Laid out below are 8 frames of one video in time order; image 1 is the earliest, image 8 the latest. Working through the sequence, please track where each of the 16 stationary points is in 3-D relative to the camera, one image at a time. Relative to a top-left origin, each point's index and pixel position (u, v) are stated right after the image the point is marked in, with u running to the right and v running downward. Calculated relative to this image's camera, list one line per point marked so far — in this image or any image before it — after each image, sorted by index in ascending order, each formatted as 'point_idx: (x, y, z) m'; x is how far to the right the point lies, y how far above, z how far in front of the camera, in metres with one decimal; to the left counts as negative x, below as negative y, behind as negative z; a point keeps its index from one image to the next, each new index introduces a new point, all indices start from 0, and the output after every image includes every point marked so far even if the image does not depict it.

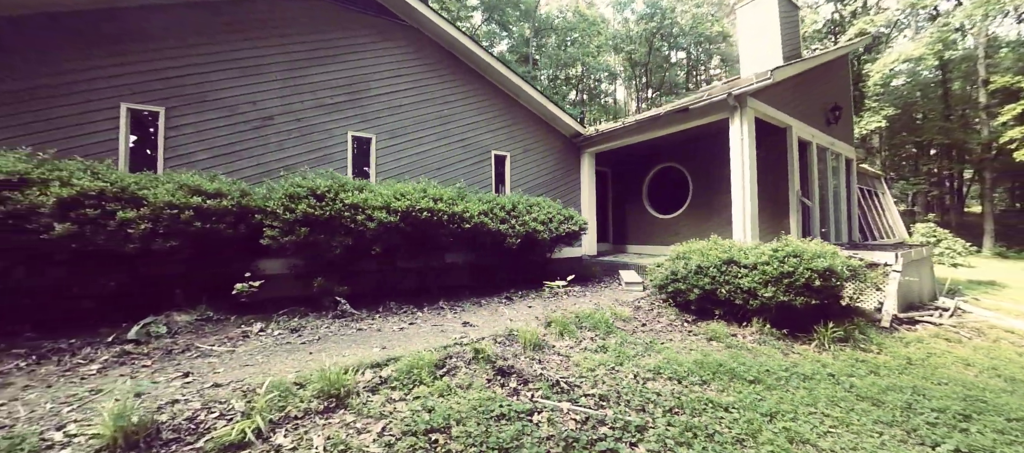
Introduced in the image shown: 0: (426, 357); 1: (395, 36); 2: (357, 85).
0: (-0.6, -1.0, +2.8) m
1: (-2.0, +3.5, +6.5) m
2: (-2.5, +2.4, +6.0) m
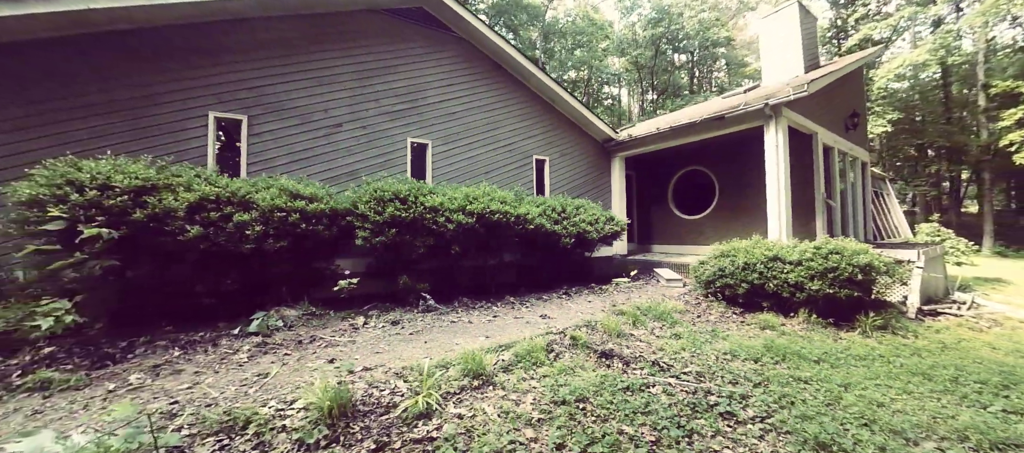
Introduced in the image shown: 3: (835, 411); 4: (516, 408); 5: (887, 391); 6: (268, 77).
0: (+0.2, -1.0, +3.2) m
1: (-1.2, +3.5, +6.8) m
2: (-1.7, +2.4, +6.4) m
3: (+2.2, -1.2, +2.4) m
4: (+0.1, -1.2, +2.3) m
5: (+2.9, -1.2, +2.7) m
6: (-3.6, +2.3, +5.3) m
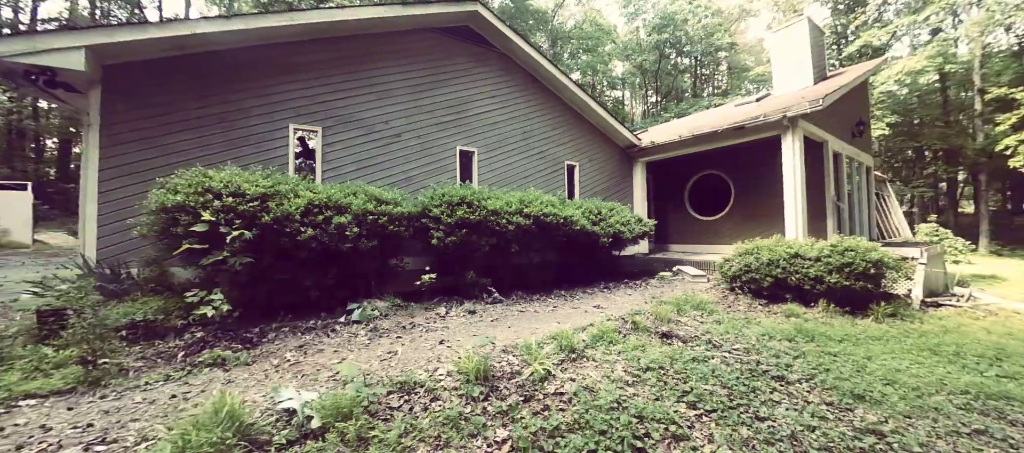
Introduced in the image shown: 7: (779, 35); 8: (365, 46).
0: (+1.0, -1.1, +3.8) m
1: (-0.5, +3.5, +7.4) m
2: (-1.0, +2.4, +7.0) m
3: (+3.0, -1.3, +3.0) m
4: (+0.8, -1.2, +2.8) m
5: (+3.7, -1.3, +3.3) m
6: (-2.9, +2.2, +5.8) m
7: (+7.1, +5.1, +9.3) m
8: (-2.5, +3.1, +6.1) m
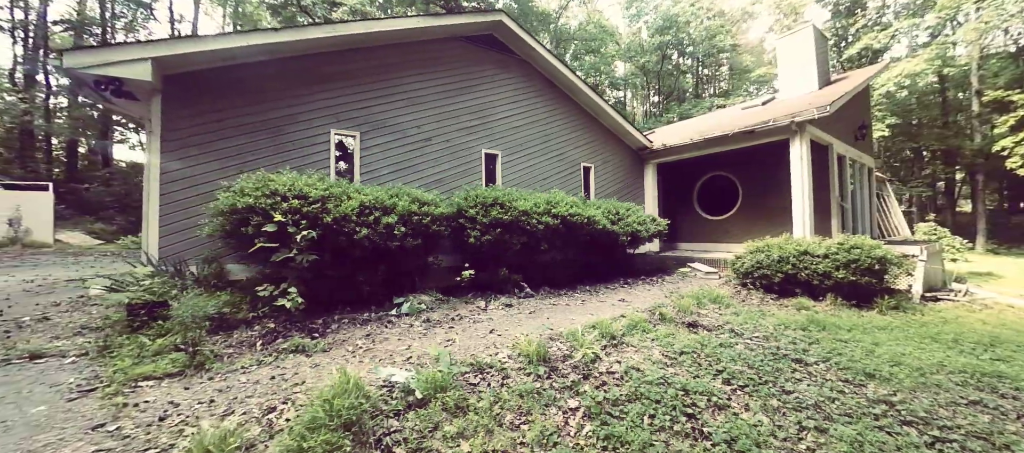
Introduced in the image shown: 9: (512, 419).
0: (+1.4, -1.1, +4.1) m
1: (0.0, +3.5, +7.8) m
2: (-0.5, +2.4, +7.3) m
3: (+3.5, -1.3, +3.4) m
4: (+1.3, -1.2, +3.2) m
5: (+4.1, -1.3, +3.7) m
6: (-2.4, +2.2, +6.2) m
7: (+7.5, +5.1, +9.7) m
8: (-2.0, +3.1, +6.4) m
9: (0.0, -1.2, +2.2) m
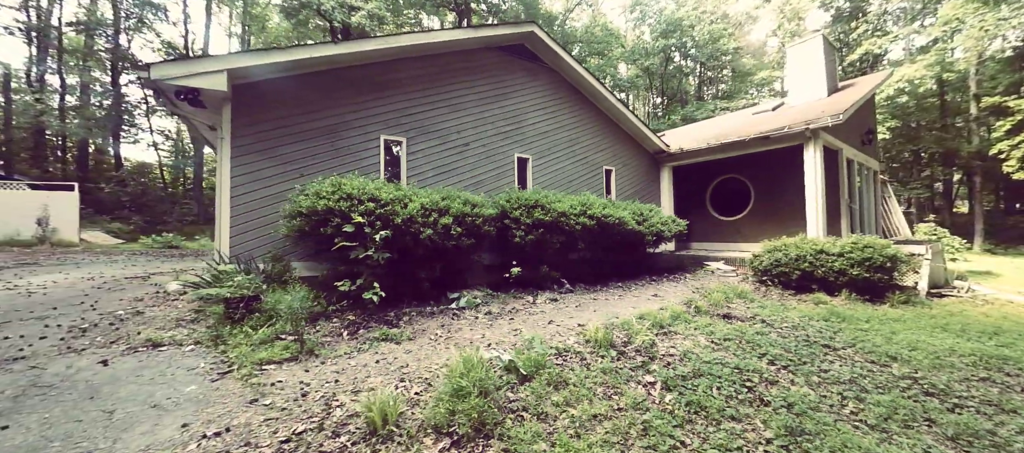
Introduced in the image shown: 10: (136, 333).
0: (+2.1, -1.1, +4.6) m
1: (+0.6, +3.5, +8.2) m
2: (+0.1, +2.4, +7.7) m
3: (+4.1, -1.3, +3.8) m
4: (+2.0, -1.2, +3.6) m
5: (+4.8, -1.3, +4.1) m
6: (-1.8, +2.2, +6.6) m
7: (+8.1, +5.1, +10.2) m
8: (-1.4, +3.1, +6.9) m
9: (+0.7, -1.2, +2.6) m
10: (-3.9, -1.1, +3.7) m
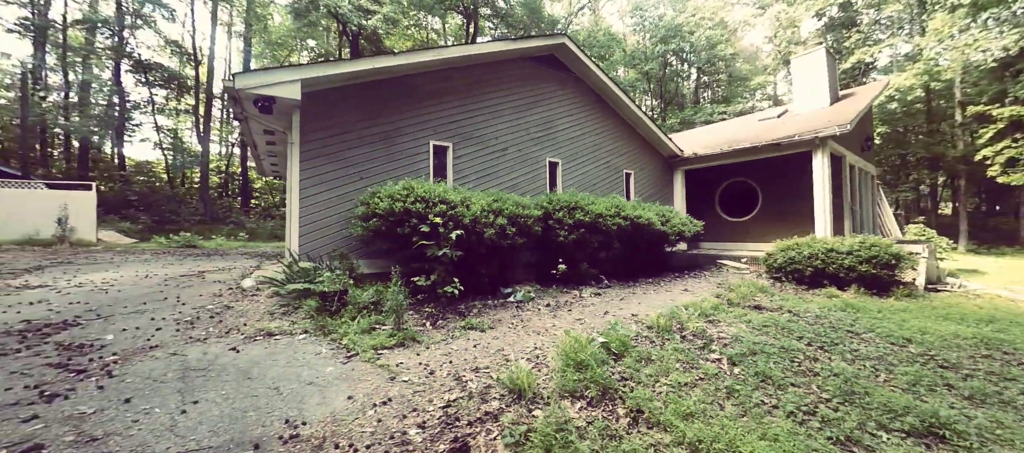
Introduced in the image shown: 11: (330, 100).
0: (+2.9, -1.1, +5.1) m
1: (+1.3, +3.5, +8.7) m
2: (+0.8, +2.4, +8.2) m
3: (+4.9, -1.3, +4.4) m
4: (+2.8, -1.2, +4.2) m
5: (+5.6, -1.3, +4.7) m
6: (-1.0, +2.2, +7.0) m
7: (+8.8, +5.1, +10.8) m
8: (-0.6, +3.1, +7.3) m
9: (+1.5, -1.2, +3.1) m
10: (-3.1, -1.1, +4.1) m
11: (-3.0, +2.0, +5.9) m
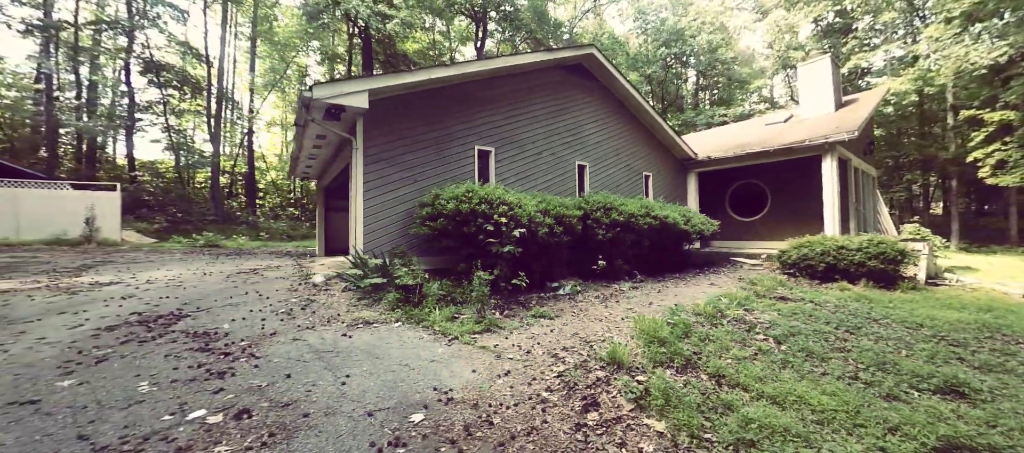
0: (+3.7, -1.1, +5.7) m
1: (+2.1, +3.5, +9.3) m
2: (+1.6, +2.4, +8.8) m
3: (+5.8, -1.3, +5.1) m
4: (+3.6, -1.2, +4.8) m
5: (+6.4, -1.3, +5.4) m
6: (-0.2, +2.2, +7.6) m
7: (+9.5, +5.1, +11.5) m
8: (+0.1, +3.1, +7.8) m
9: (+2.4, -1.2, +3.7) m
10: (-2.3, -1.2, +4.6) m
11: (-2.2, +2.0, +6.4) m
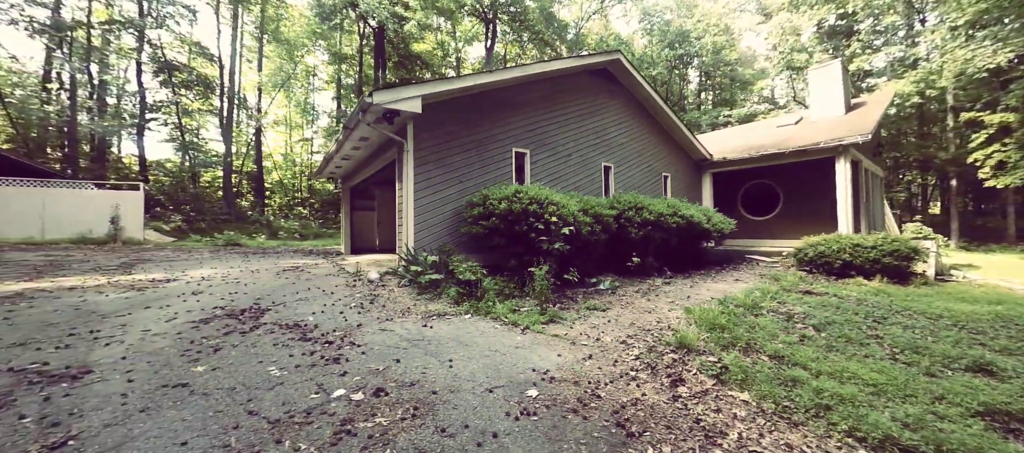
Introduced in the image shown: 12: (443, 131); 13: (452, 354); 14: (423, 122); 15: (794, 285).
0: (+4.5, -1.1, +6.2) m
1: (+2.8, +3.5, +9.7) m
2: (+2.4, +2.4, +9.2) m
3: (+6.6, -1.3, +5.5) m
4: (+4.4, -1.2, +5.2) m
5: (+7.2, -1.3, +5.9) m
6: (+0.6, +2.2, +7.9) m
7: (+10.3, +5.2, +12.0) m
8: (+0.9, +3.1, +8.2) m
9: (+3.2, -1.2, +4.1) m
10: (-1.5, -1.2, +5.0) m
11: (-1.4, +2.0, +6.7) m
12: (-1.3, +1.7, +6.8) m
13: (-0.6, -1.3, +3.6) m
14: (-1.6, +1.8, +6.5) m
15: (+5.4, -1.1, +6.7) m
